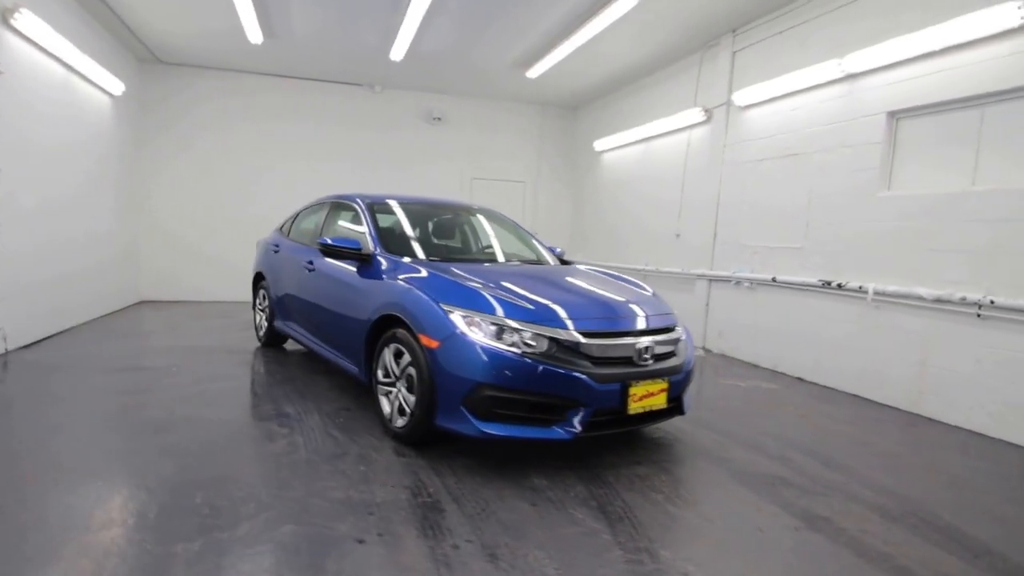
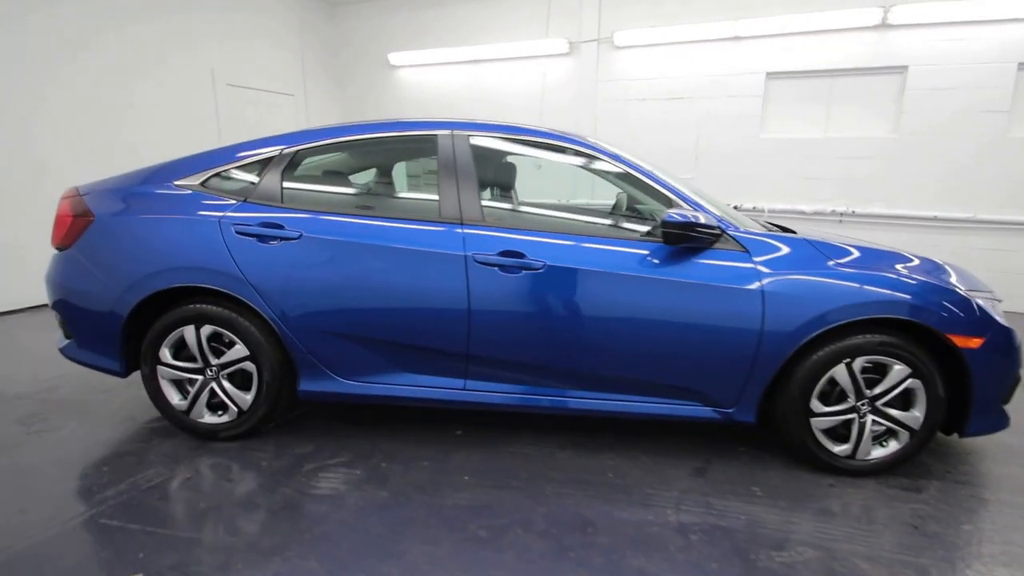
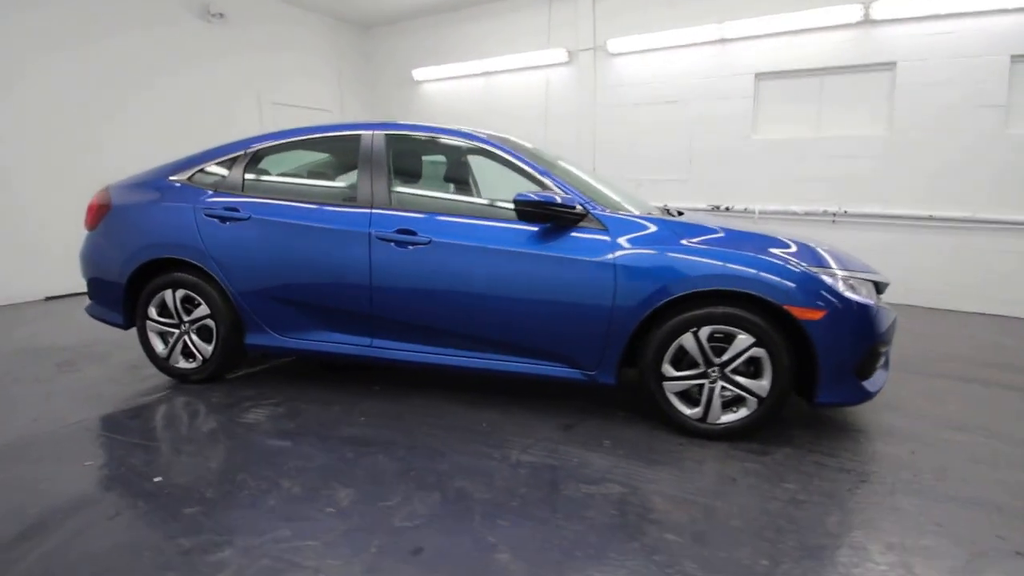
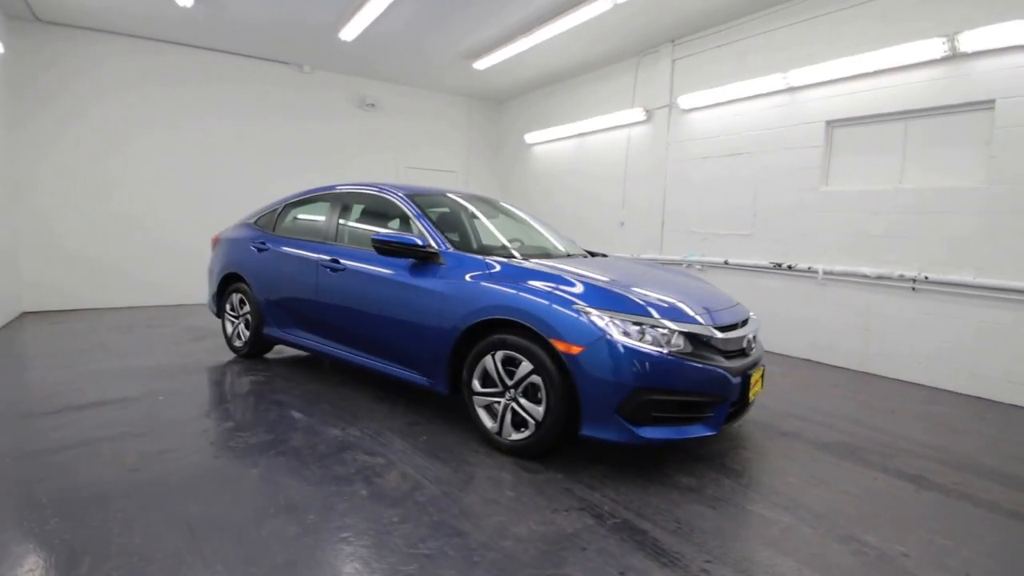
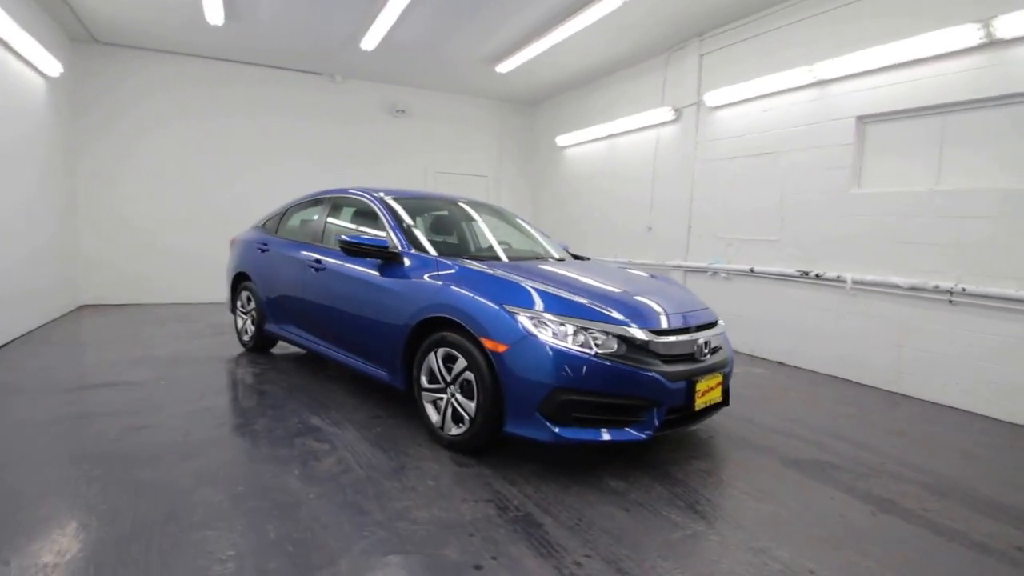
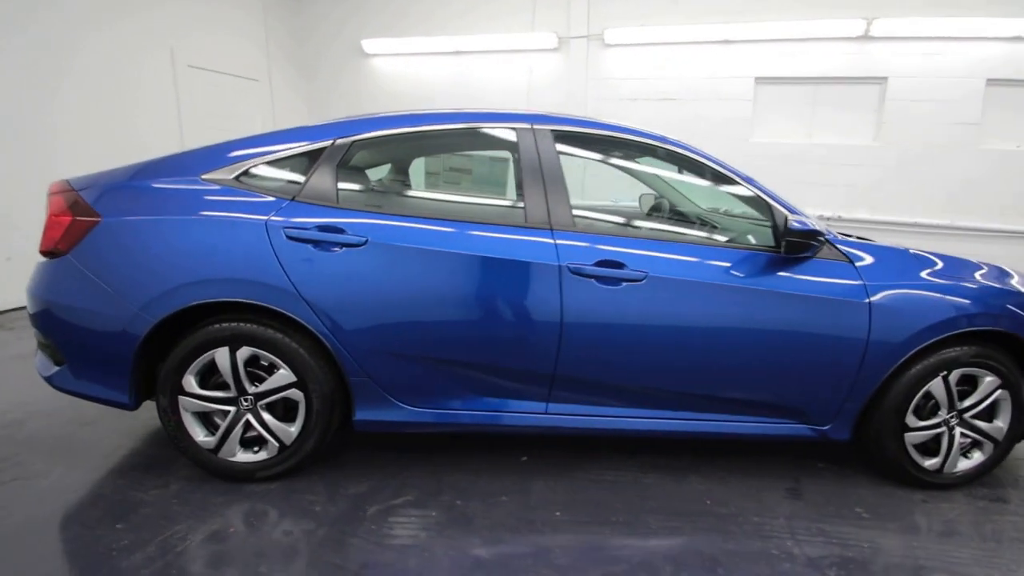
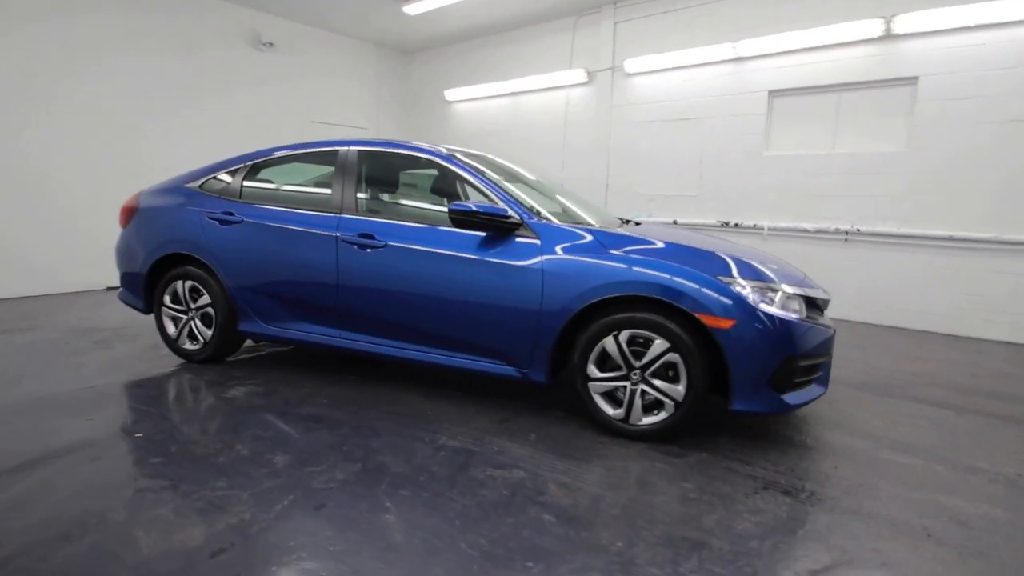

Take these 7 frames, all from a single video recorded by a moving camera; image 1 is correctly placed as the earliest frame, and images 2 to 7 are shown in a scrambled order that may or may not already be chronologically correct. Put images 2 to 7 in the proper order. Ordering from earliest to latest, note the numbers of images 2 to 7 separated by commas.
5, 4, 7, 3, 2, 6
